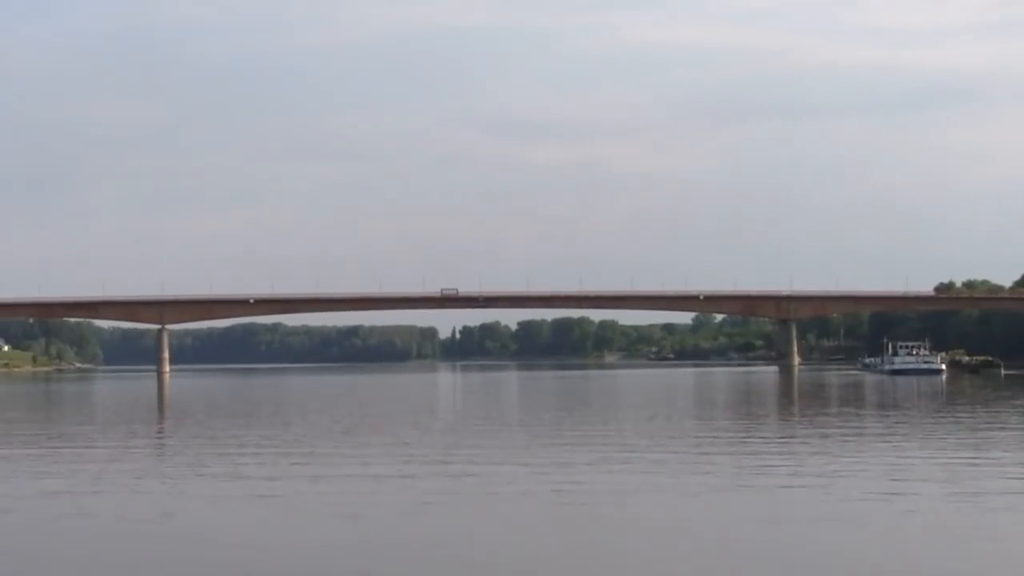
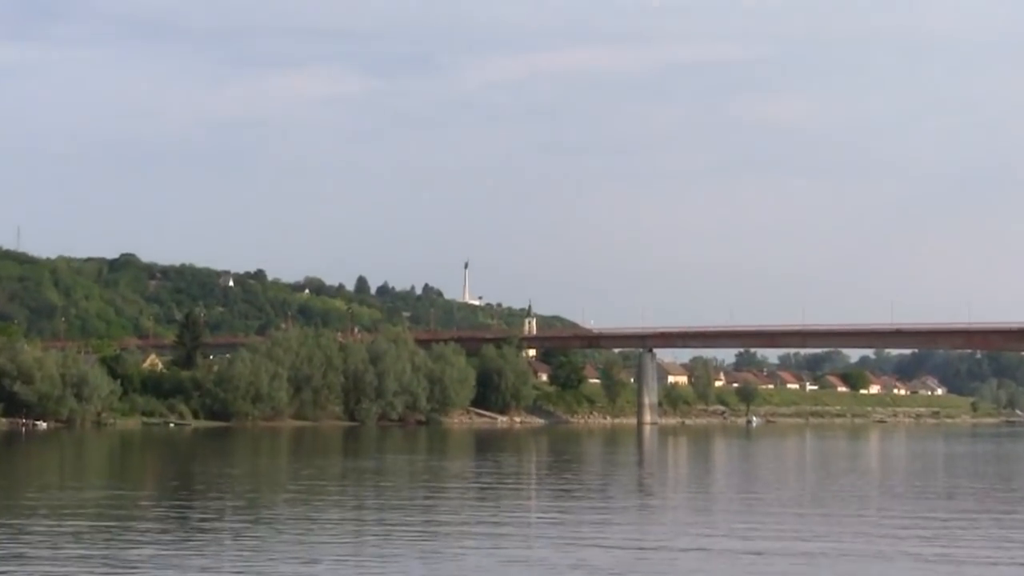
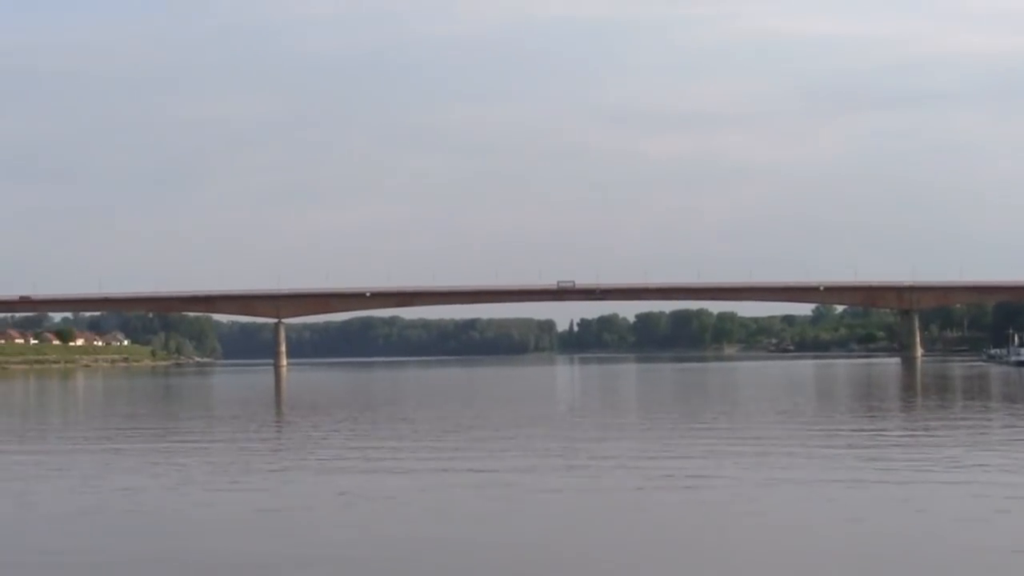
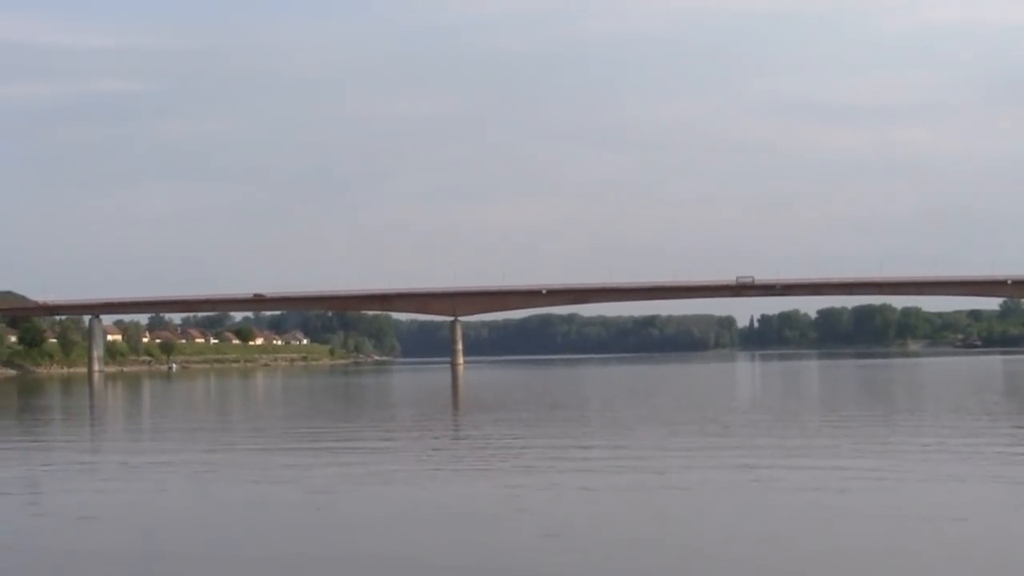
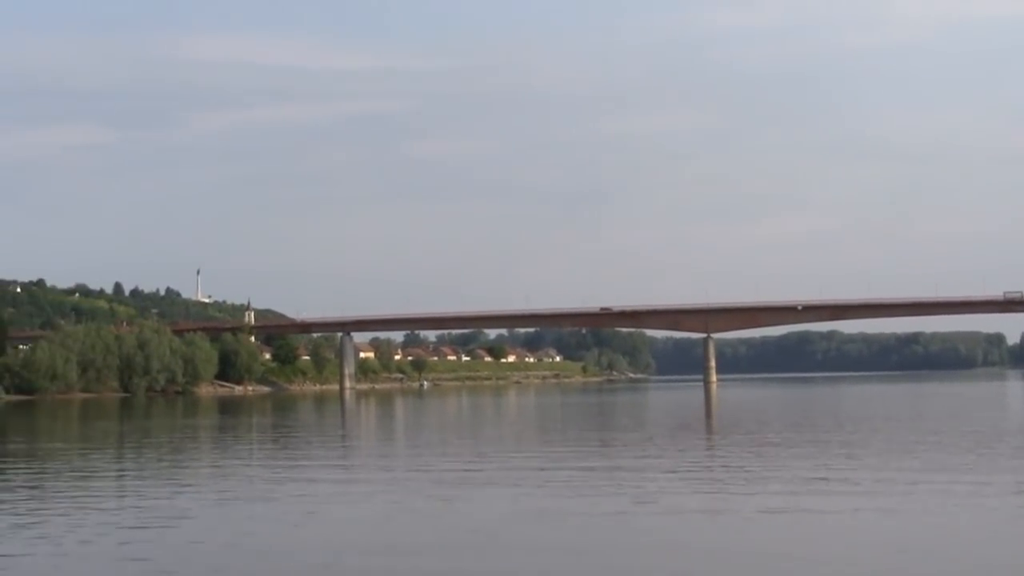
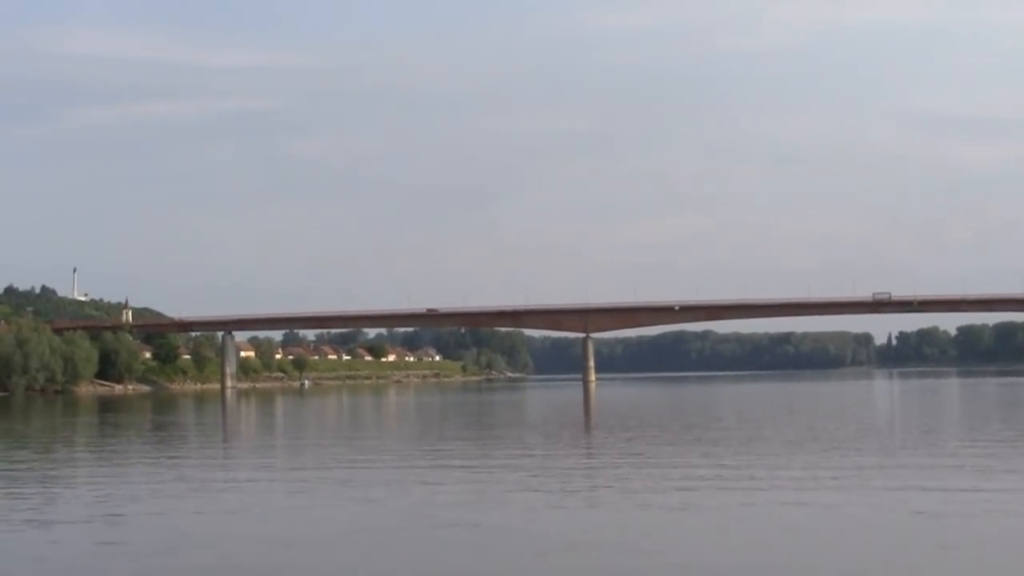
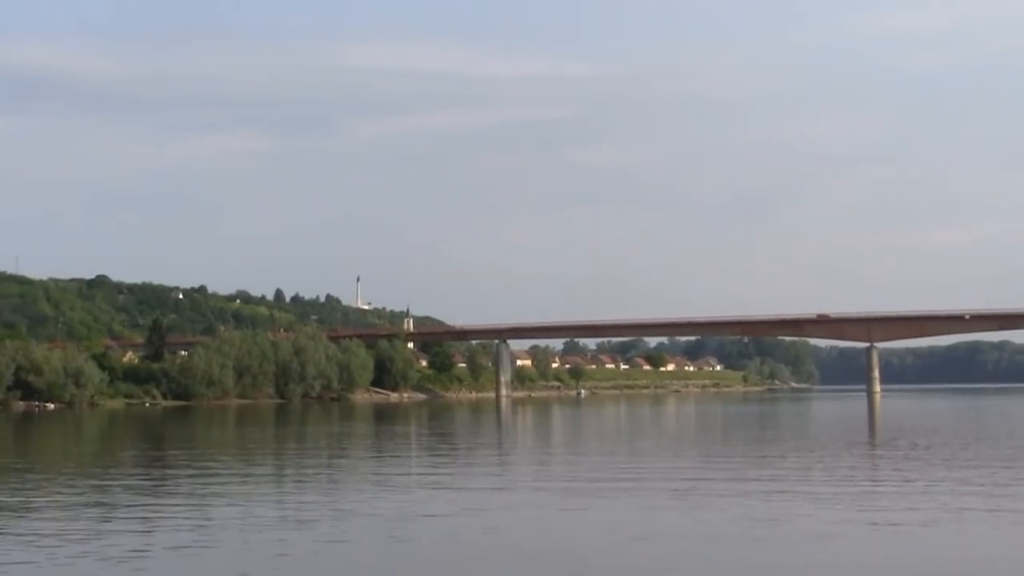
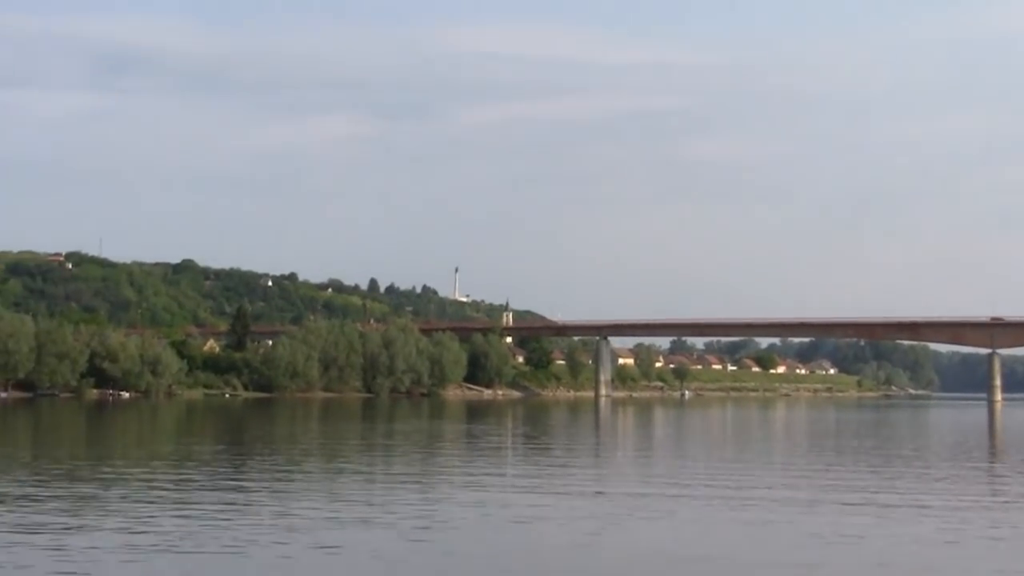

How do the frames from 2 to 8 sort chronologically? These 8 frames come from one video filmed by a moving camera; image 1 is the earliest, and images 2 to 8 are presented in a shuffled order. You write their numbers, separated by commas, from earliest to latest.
3, 4, 6, 5, 7, 8, 2
